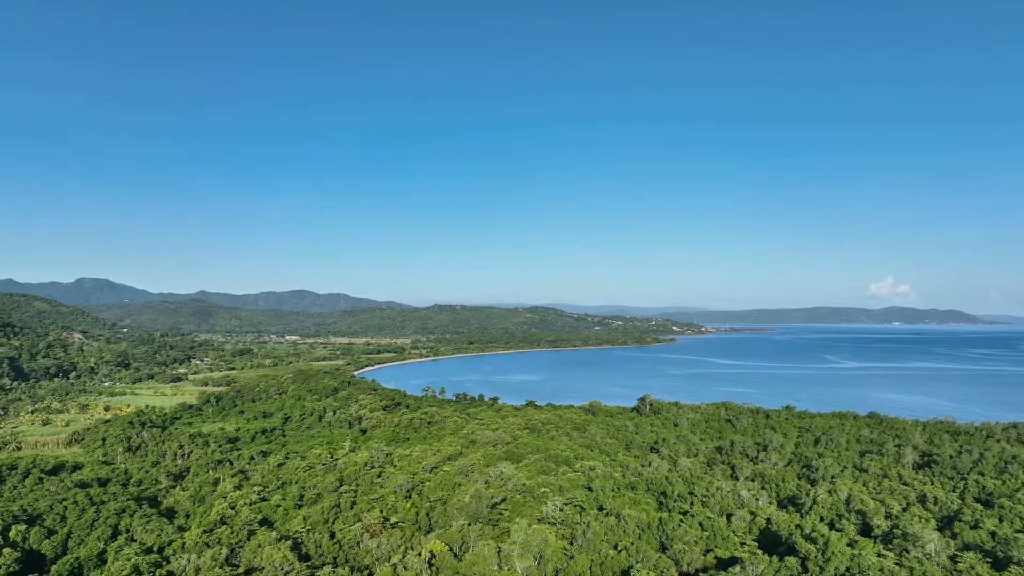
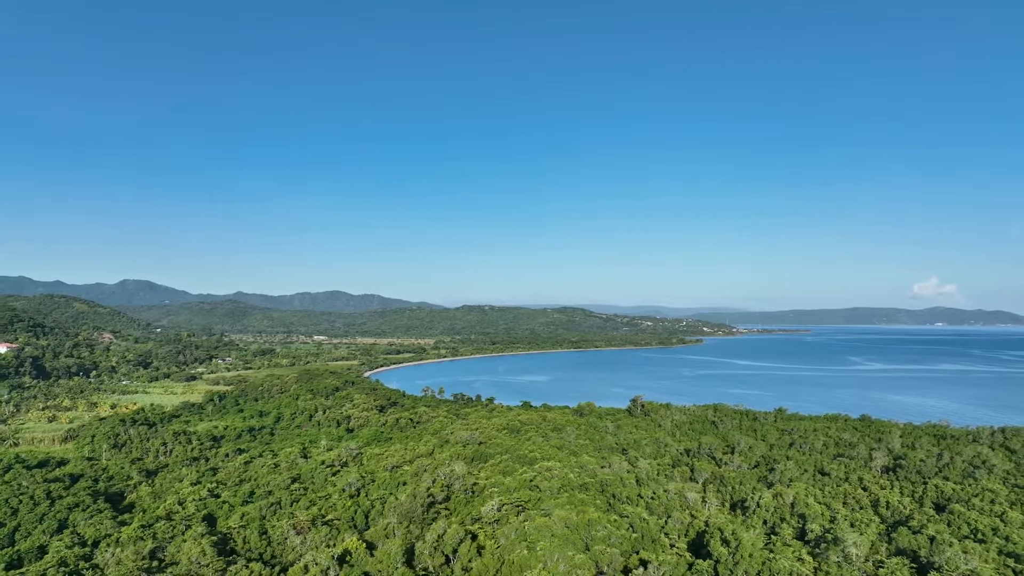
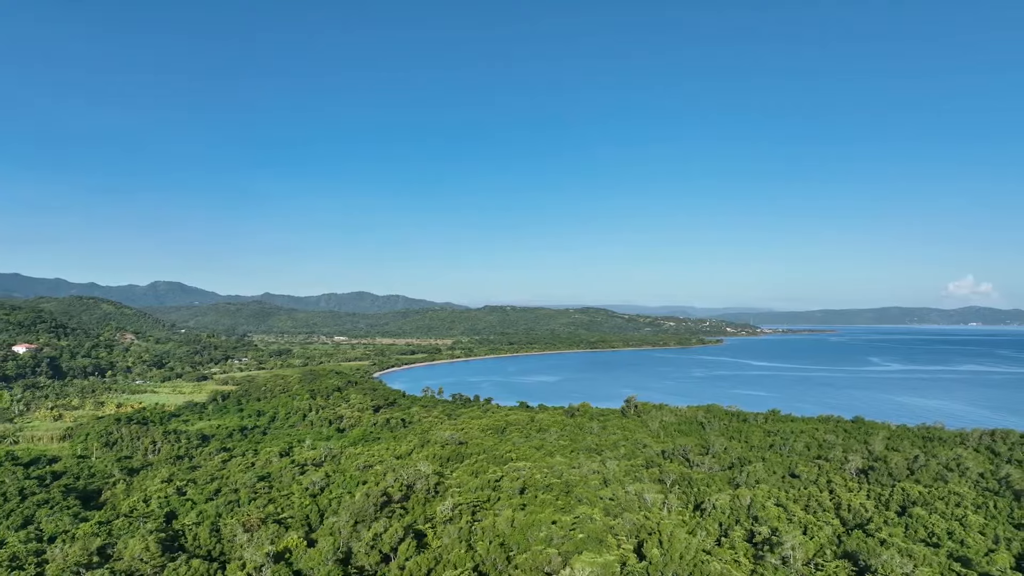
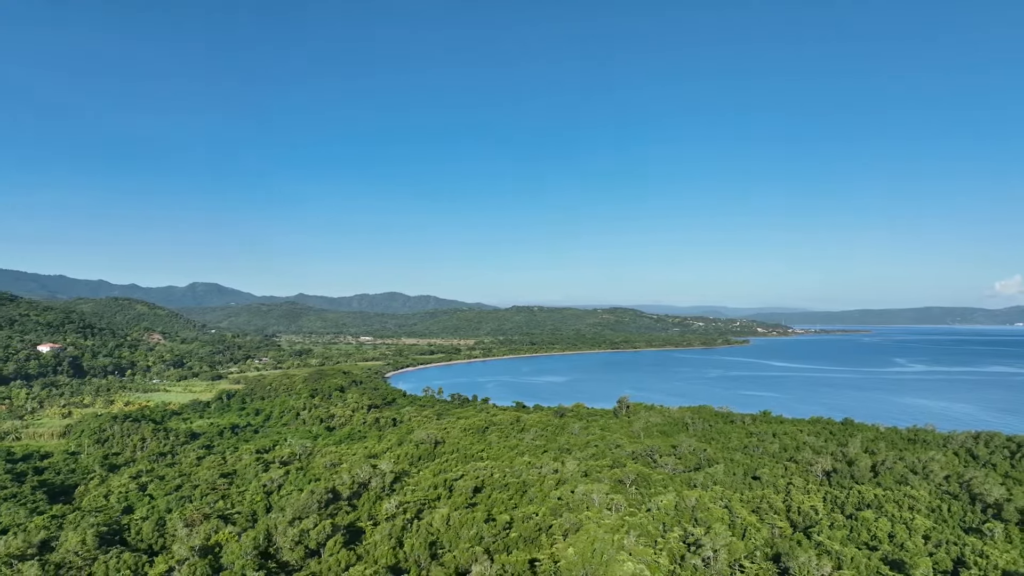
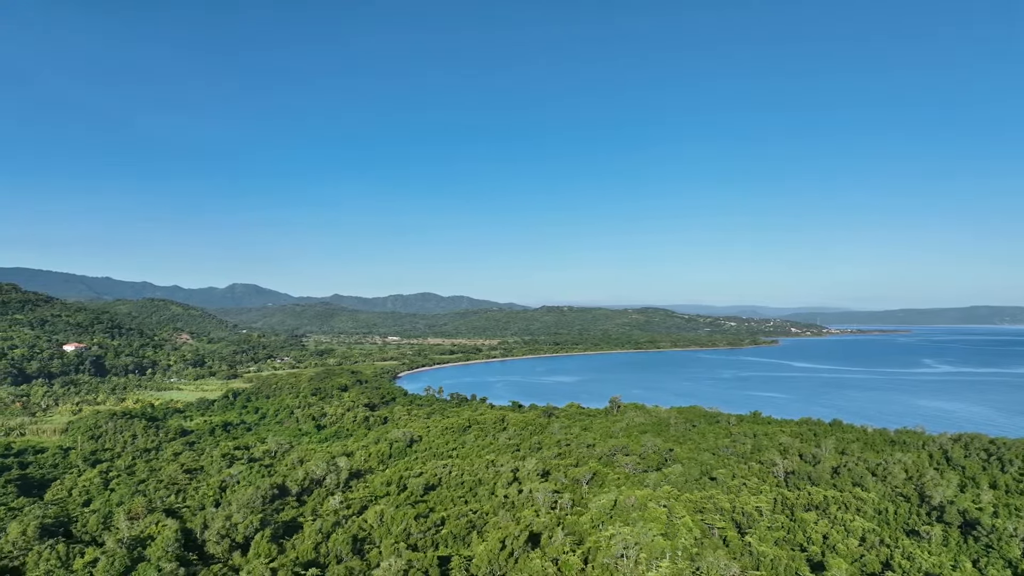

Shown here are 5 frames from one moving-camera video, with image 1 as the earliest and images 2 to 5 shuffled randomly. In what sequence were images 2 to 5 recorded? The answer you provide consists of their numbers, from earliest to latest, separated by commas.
2, 3, 4, 5
